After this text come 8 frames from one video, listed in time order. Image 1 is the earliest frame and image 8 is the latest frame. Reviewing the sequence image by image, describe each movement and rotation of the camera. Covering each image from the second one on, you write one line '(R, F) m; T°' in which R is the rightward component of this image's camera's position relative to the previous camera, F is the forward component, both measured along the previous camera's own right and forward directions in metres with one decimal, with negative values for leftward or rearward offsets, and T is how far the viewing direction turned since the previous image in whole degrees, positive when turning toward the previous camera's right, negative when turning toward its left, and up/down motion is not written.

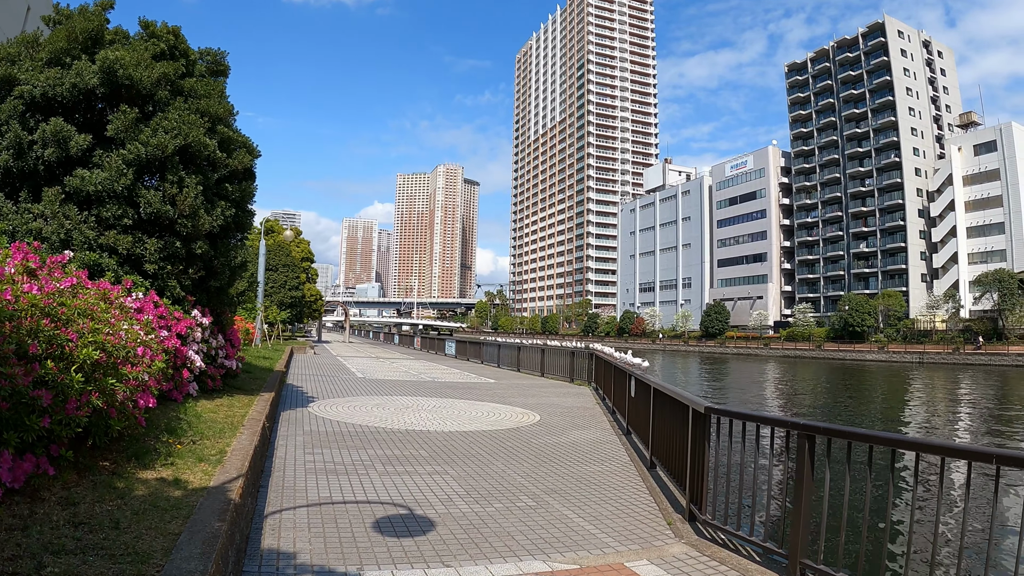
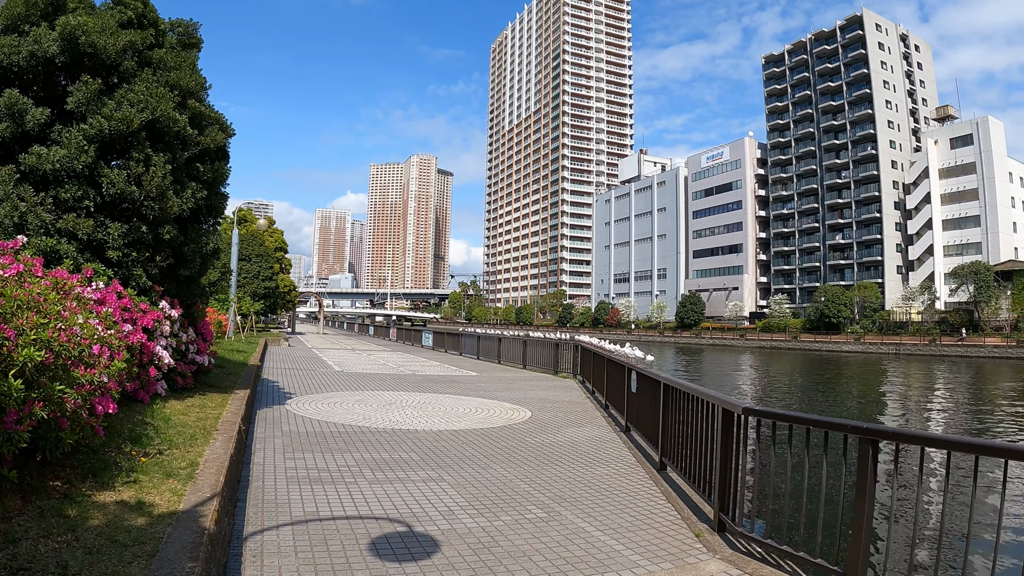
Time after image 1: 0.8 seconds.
(-0.2, +0.5) m; +2°
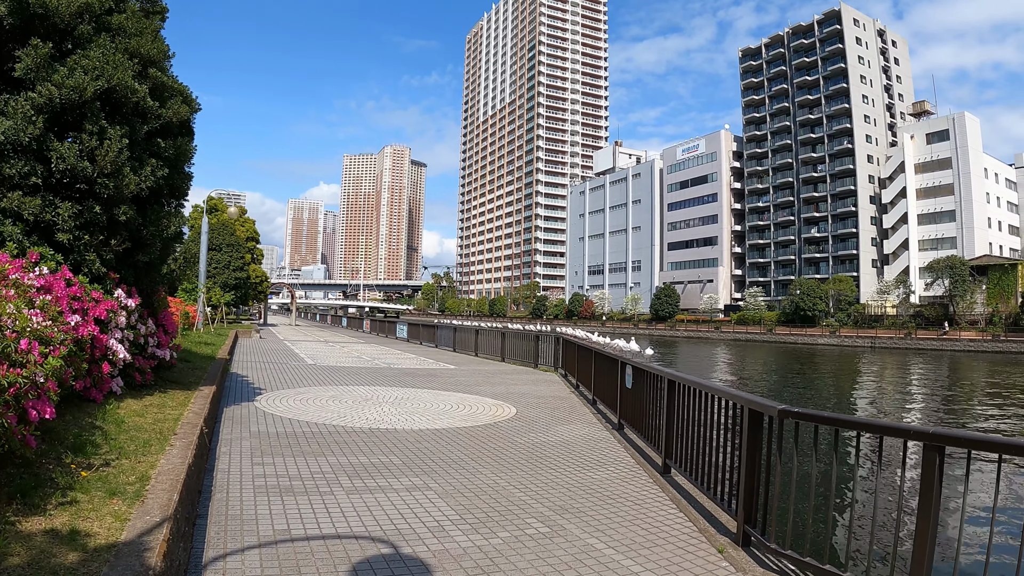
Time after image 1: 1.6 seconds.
(-0.2, +0.5) m; +2°
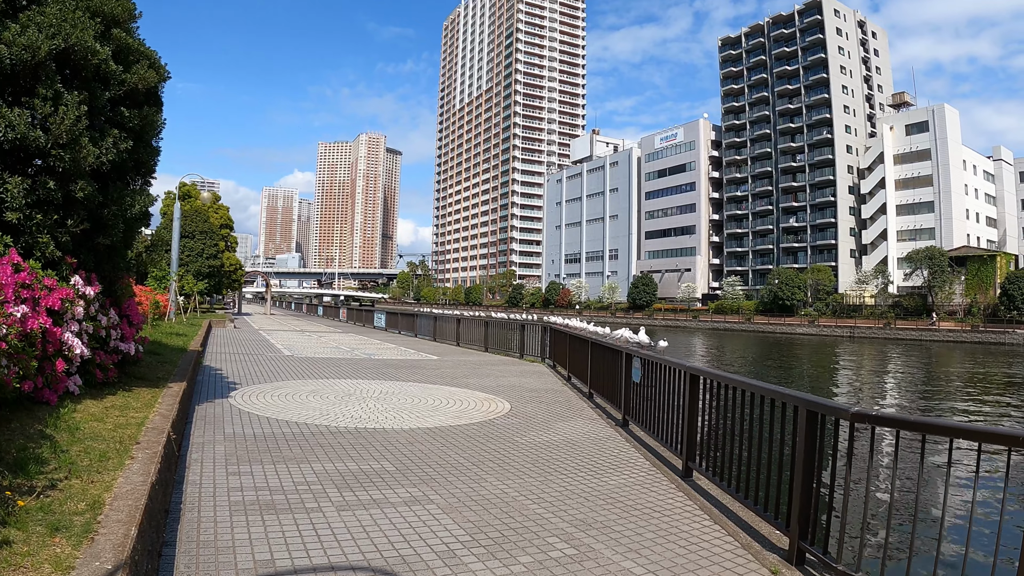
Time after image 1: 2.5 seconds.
(-0.3, +0.5) m; +2°
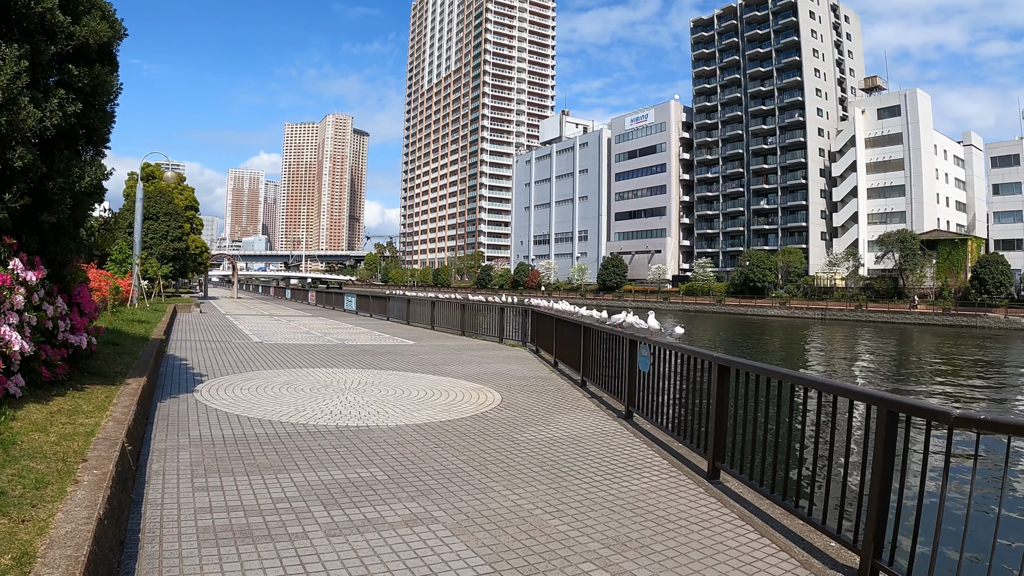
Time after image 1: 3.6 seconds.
(-0.3, +0.6) m; +3°
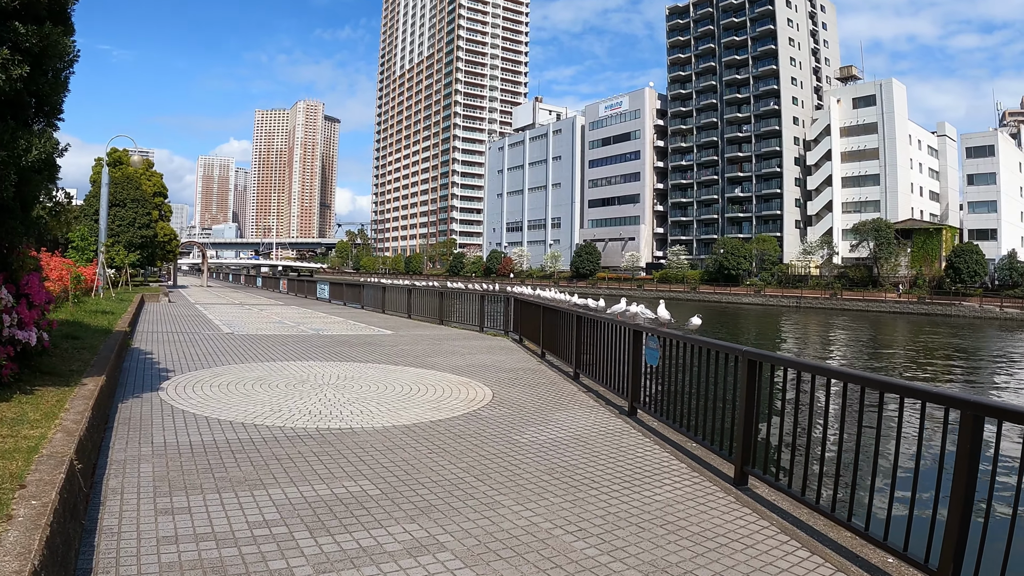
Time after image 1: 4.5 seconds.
(-0.2, +0.5) m; +3°
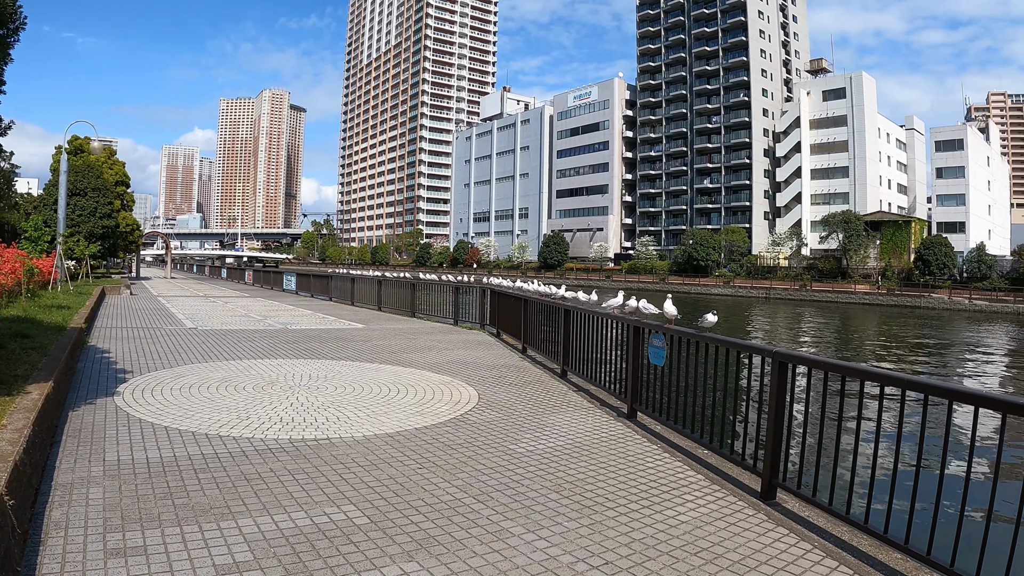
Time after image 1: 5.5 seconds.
(-0.2, +0.5) m; +3°
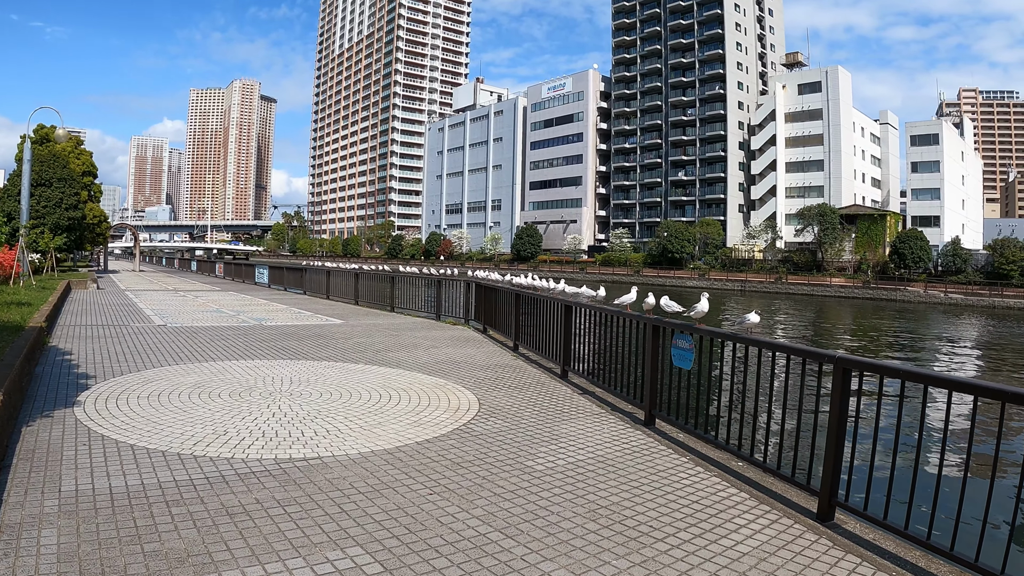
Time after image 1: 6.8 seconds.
(-0.3, +0.6) m; +3°
